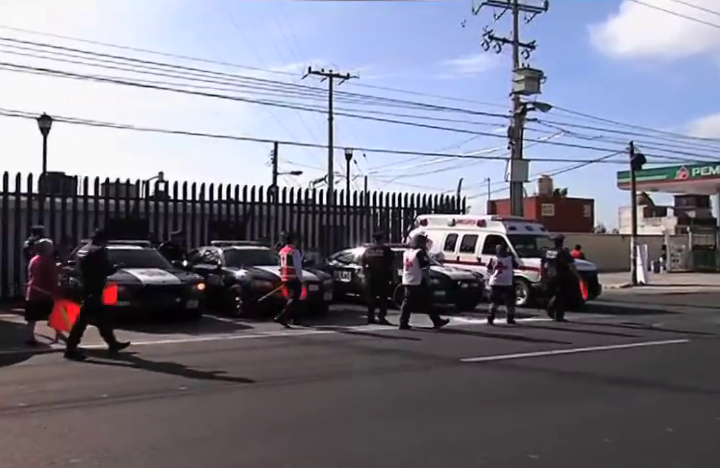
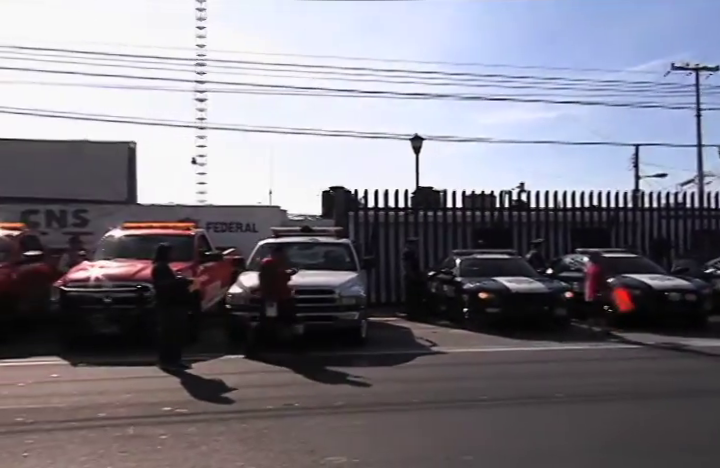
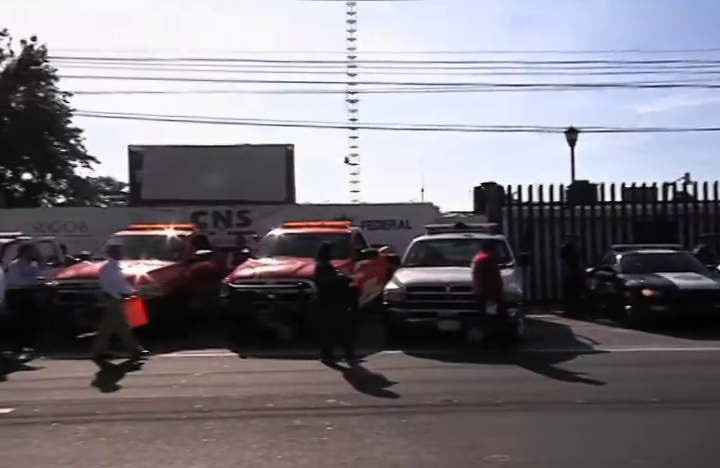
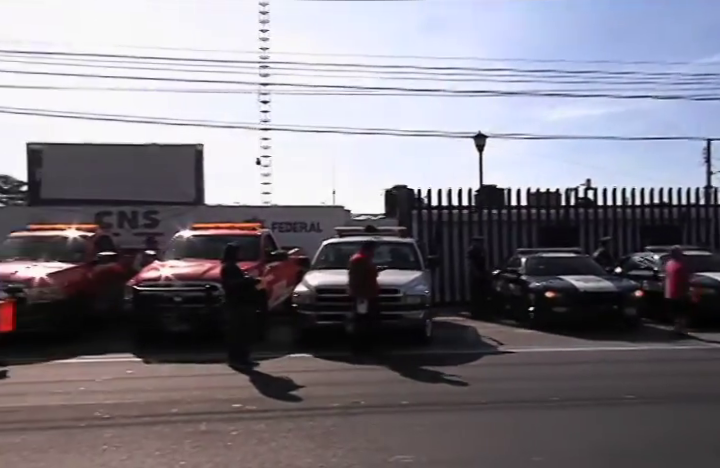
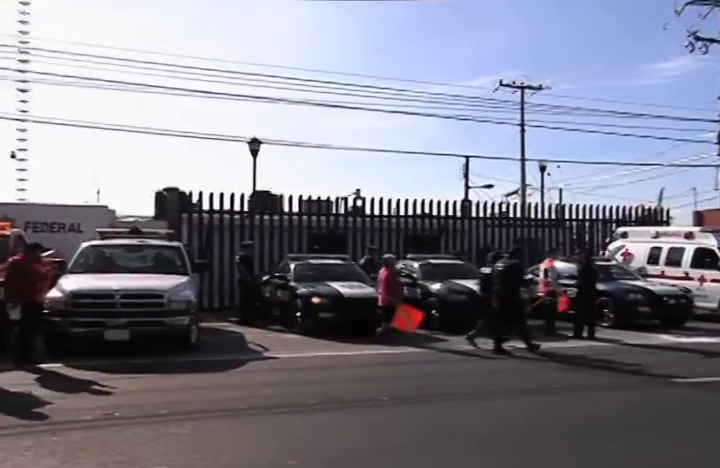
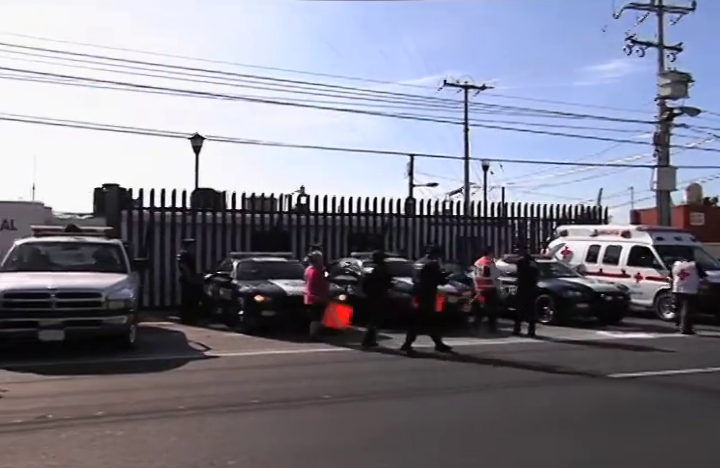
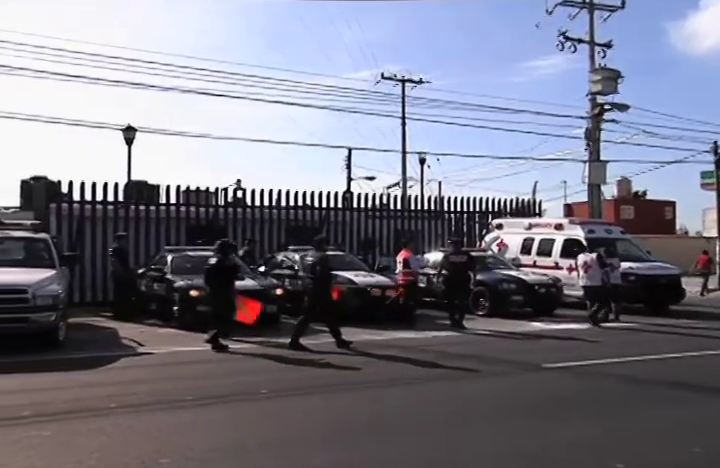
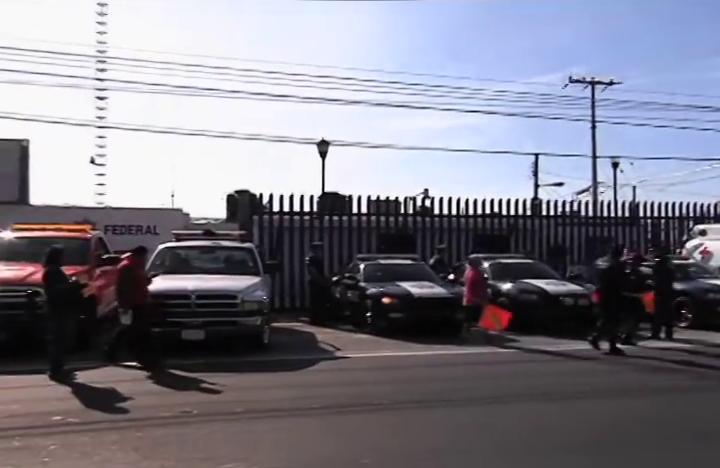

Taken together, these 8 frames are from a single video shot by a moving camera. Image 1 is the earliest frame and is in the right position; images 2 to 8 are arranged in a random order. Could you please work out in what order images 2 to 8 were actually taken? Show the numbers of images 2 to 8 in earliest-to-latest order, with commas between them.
7, 6, 5, 8, 2, 4, 3
